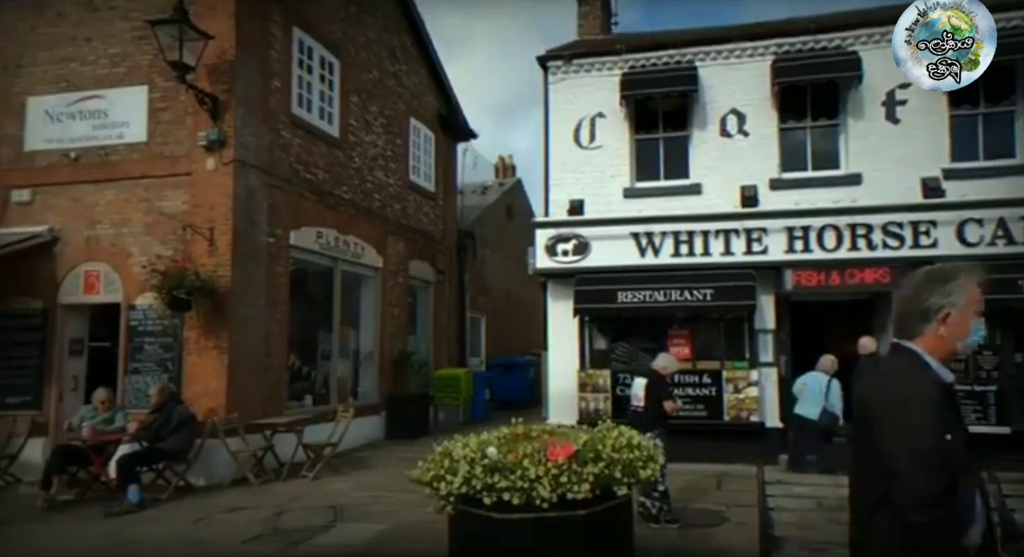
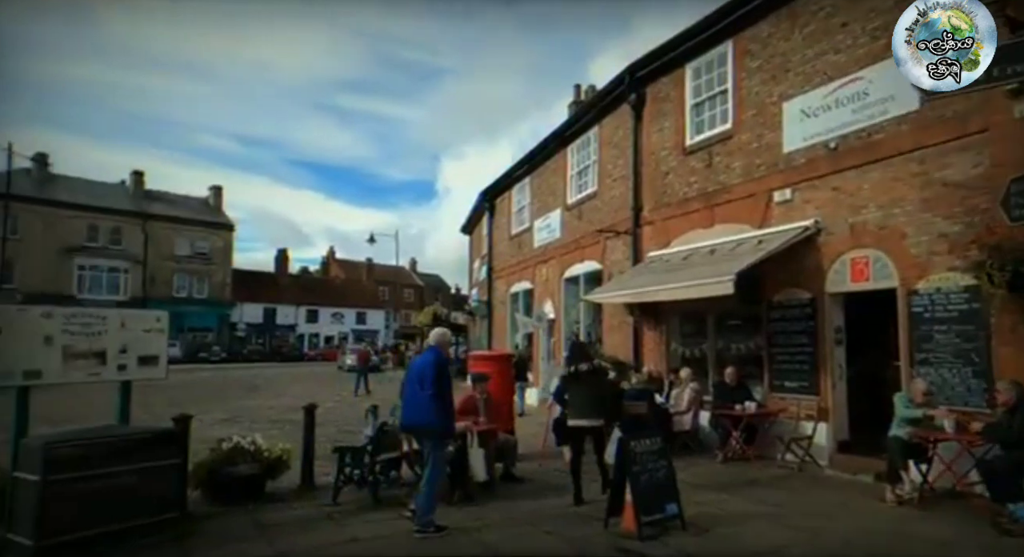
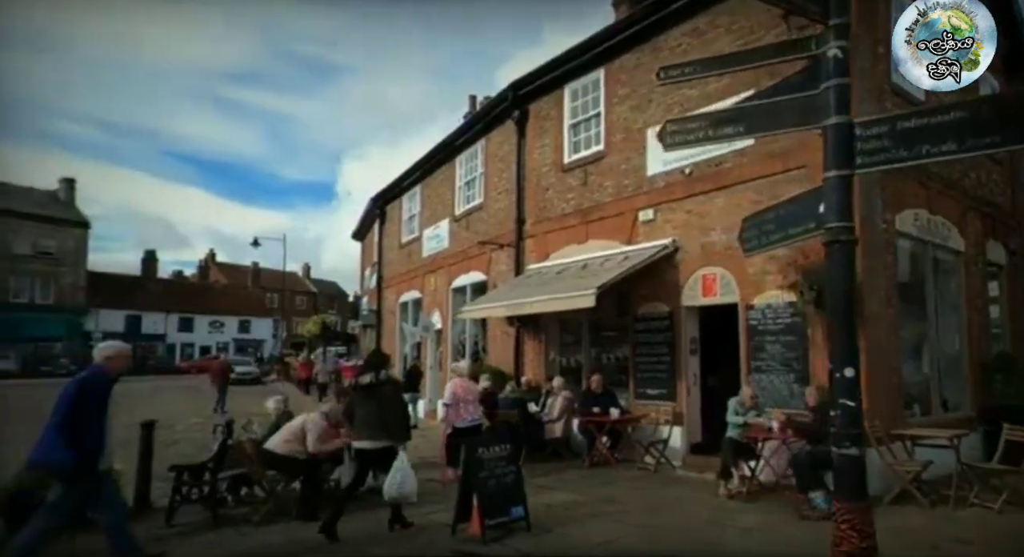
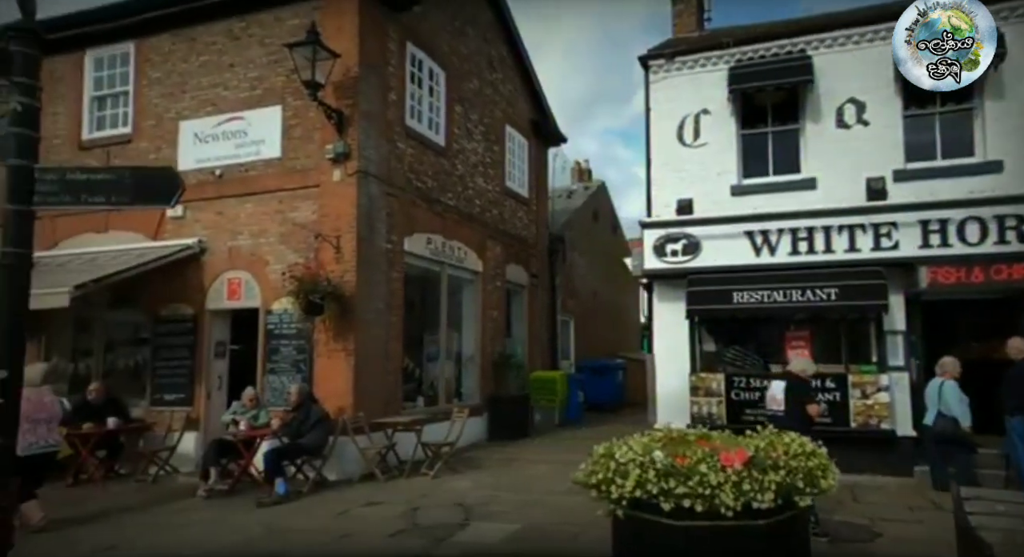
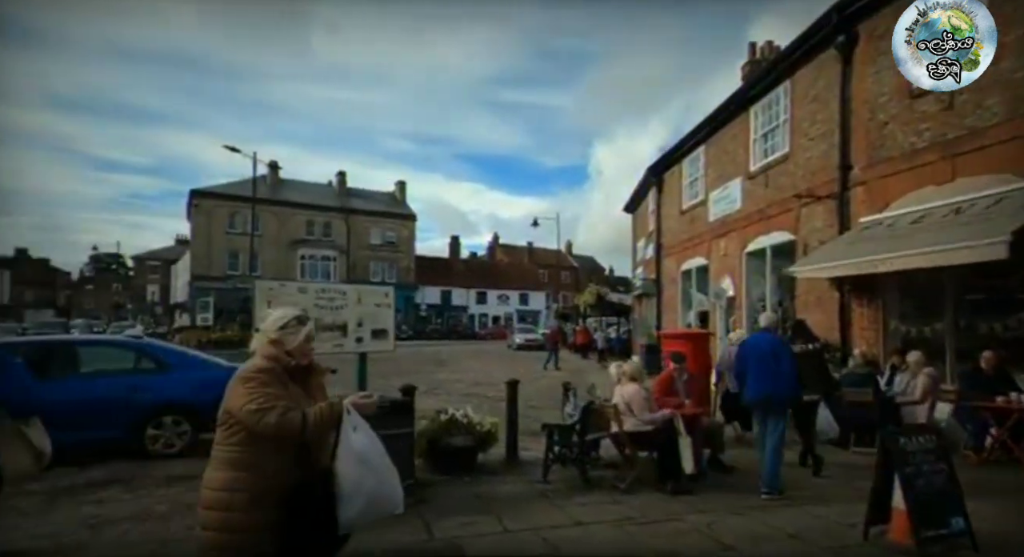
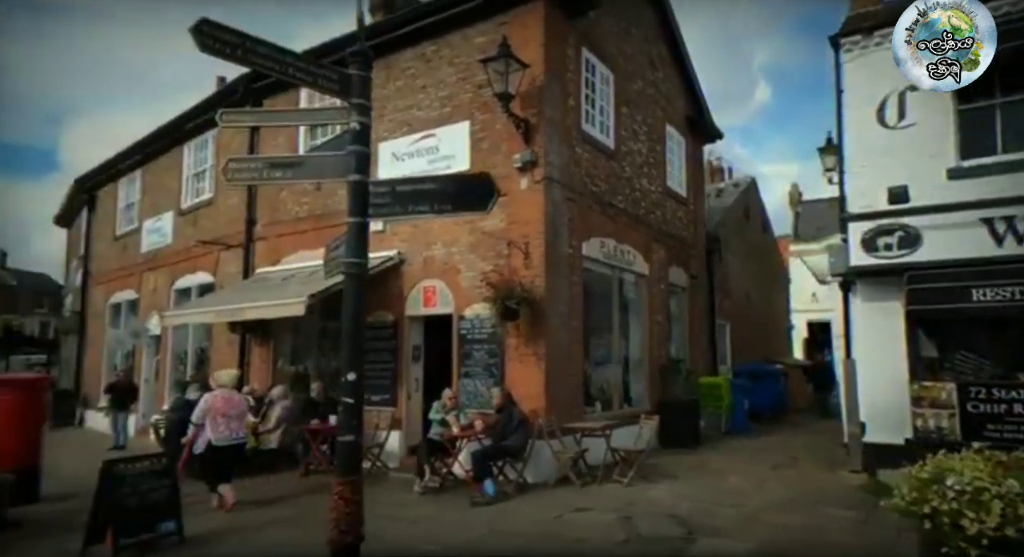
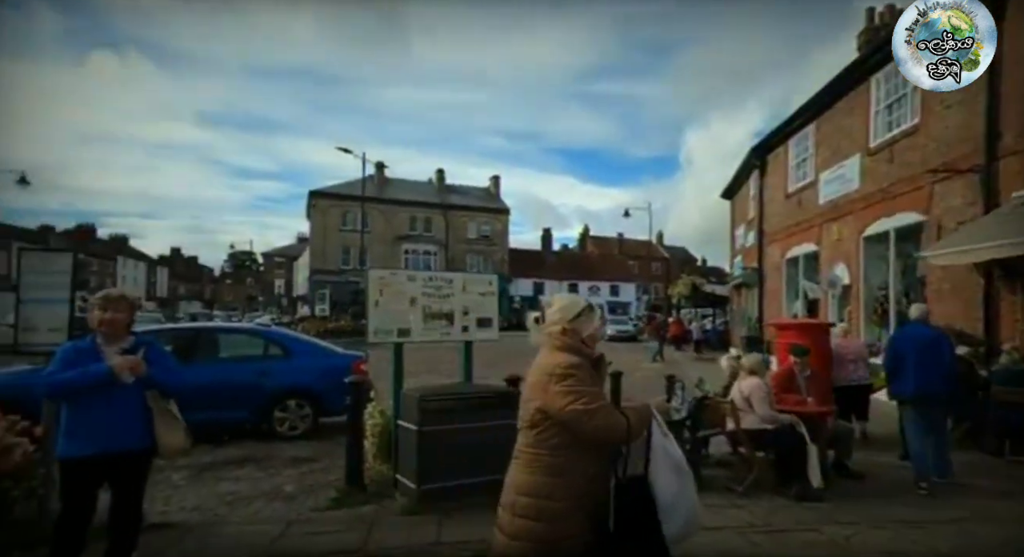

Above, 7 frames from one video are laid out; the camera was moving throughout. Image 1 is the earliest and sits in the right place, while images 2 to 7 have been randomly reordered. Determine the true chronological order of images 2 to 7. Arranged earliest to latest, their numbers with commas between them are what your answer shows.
4, 6, 3, 2, 5, 7
